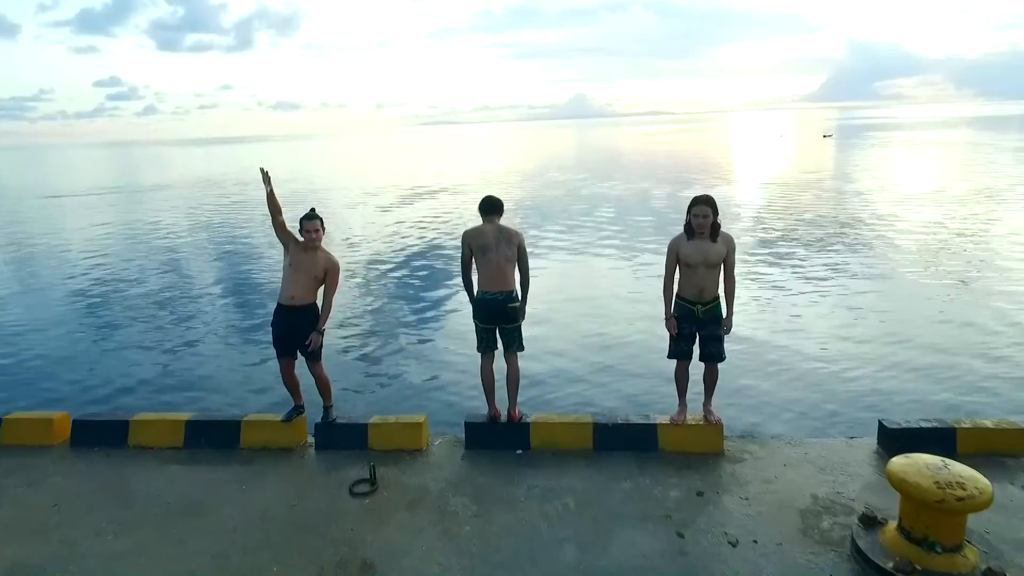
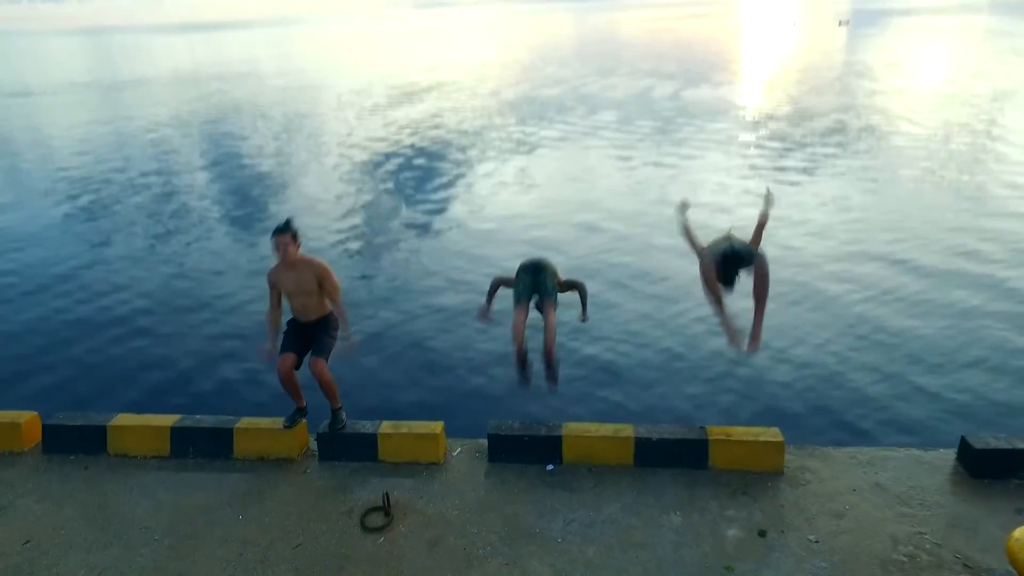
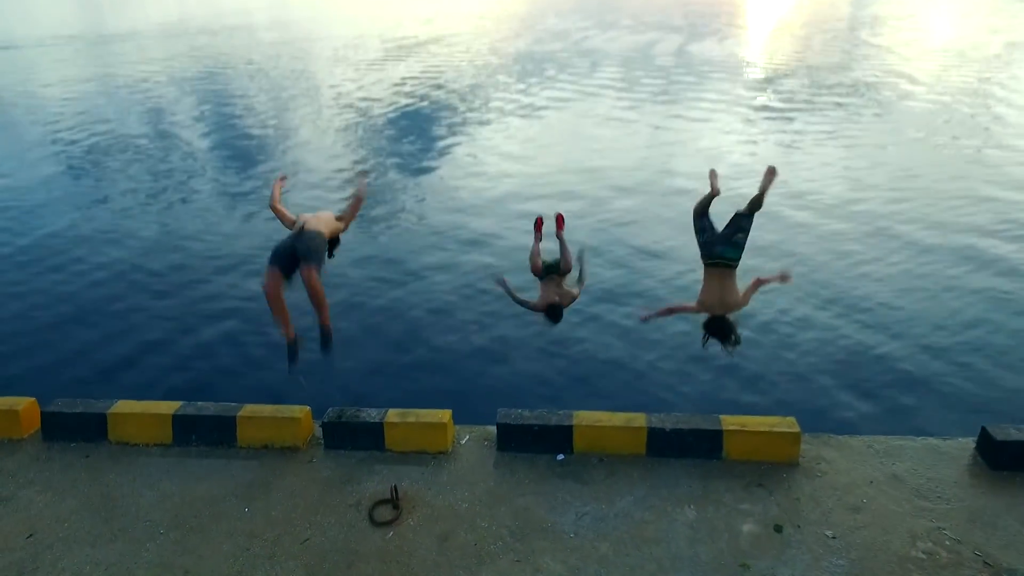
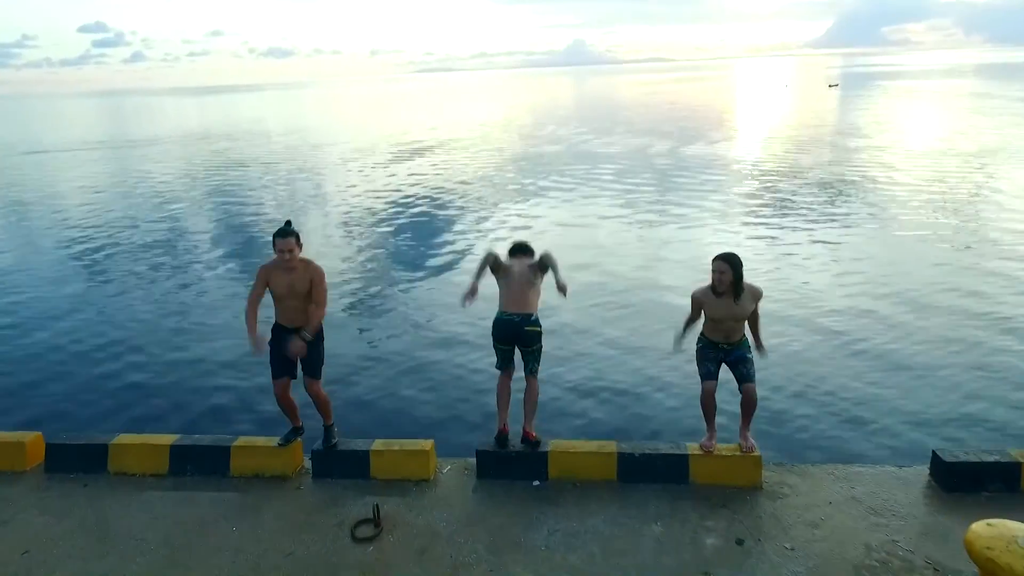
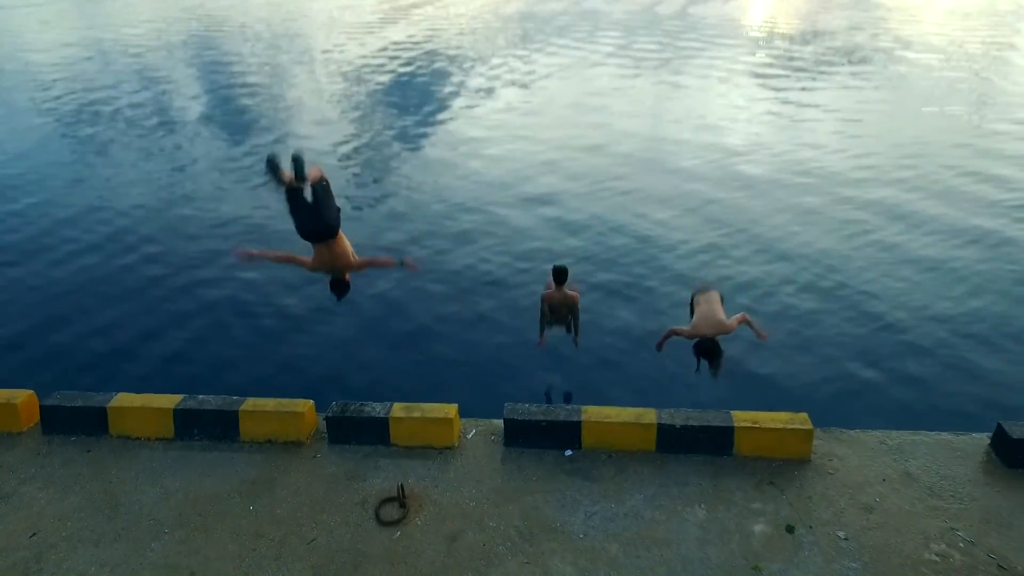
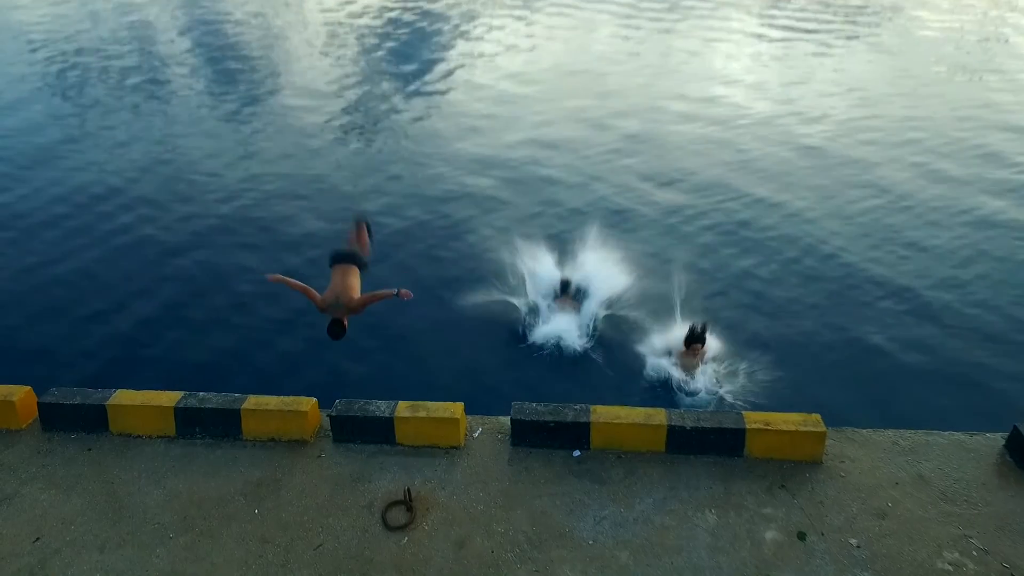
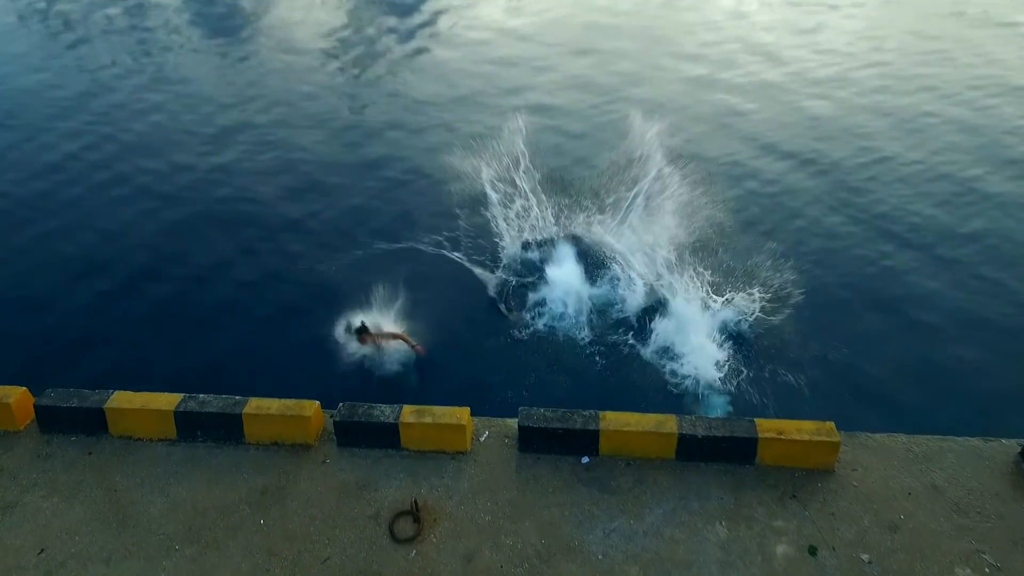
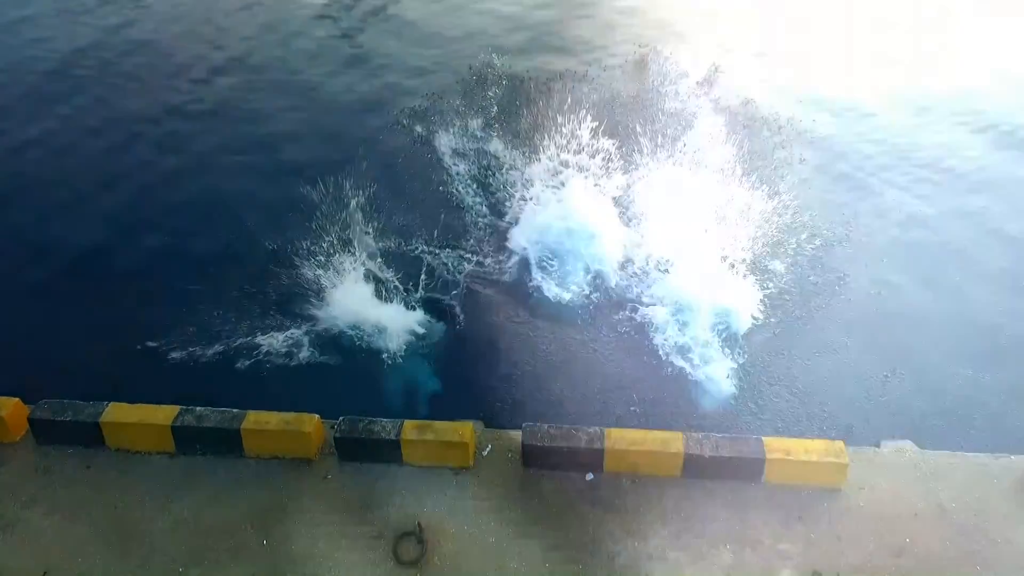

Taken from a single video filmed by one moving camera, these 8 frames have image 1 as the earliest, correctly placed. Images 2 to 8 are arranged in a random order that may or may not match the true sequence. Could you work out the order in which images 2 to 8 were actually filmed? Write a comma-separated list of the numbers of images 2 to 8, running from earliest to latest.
4, 2, 3, 5, 6, 7, 8
